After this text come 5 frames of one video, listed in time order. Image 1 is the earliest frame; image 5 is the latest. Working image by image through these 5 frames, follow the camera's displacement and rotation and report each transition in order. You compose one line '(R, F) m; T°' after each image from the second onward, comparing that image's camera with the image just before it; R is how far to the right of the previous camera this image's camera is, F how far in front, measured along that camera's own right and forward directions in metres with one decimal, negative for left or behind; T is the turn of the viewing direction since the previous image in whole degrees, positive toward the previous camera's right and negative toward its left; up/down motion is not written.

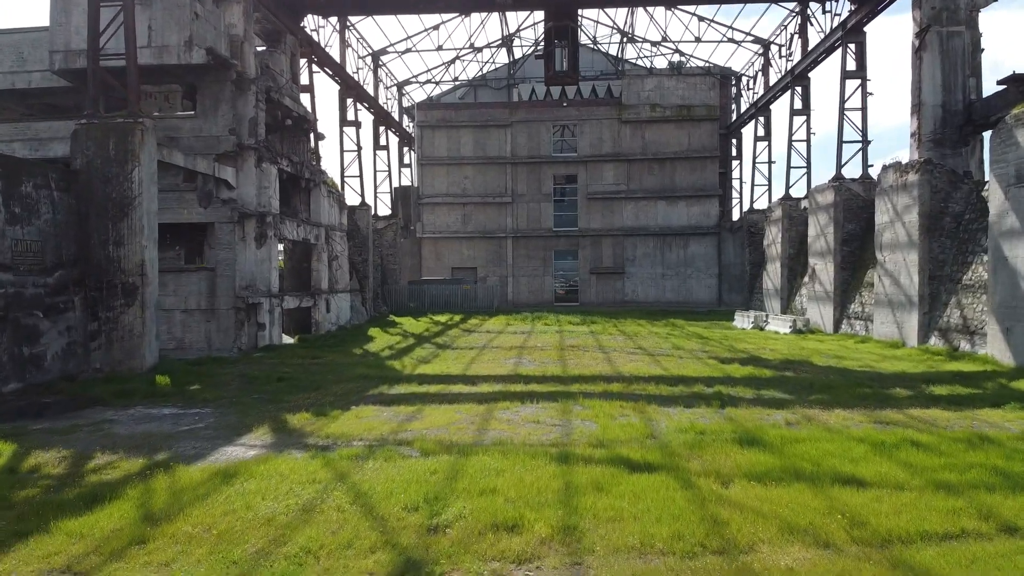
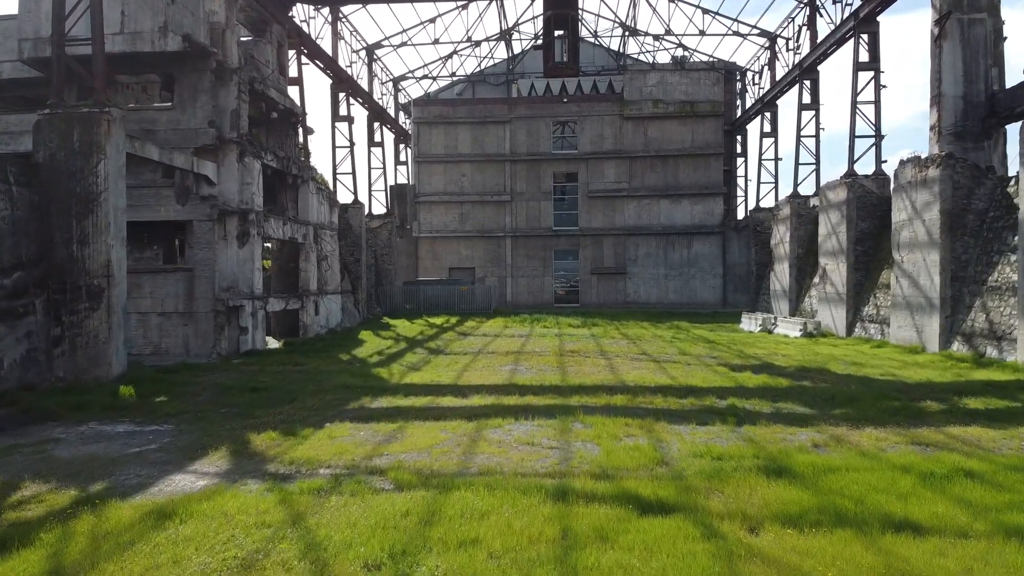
(+0.1, +0.9) m; 0°
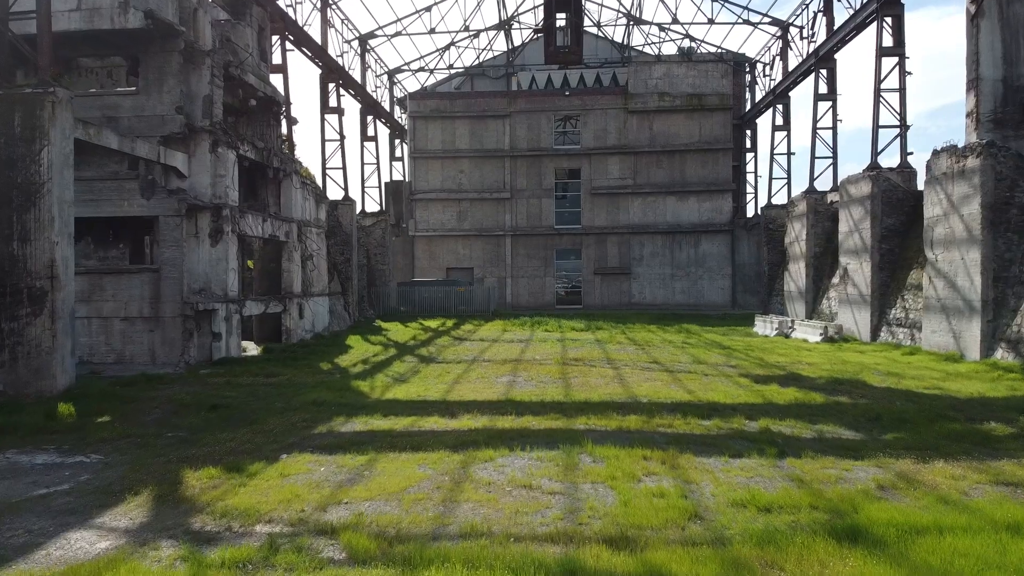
(+0.1, +1.4) m; 0°
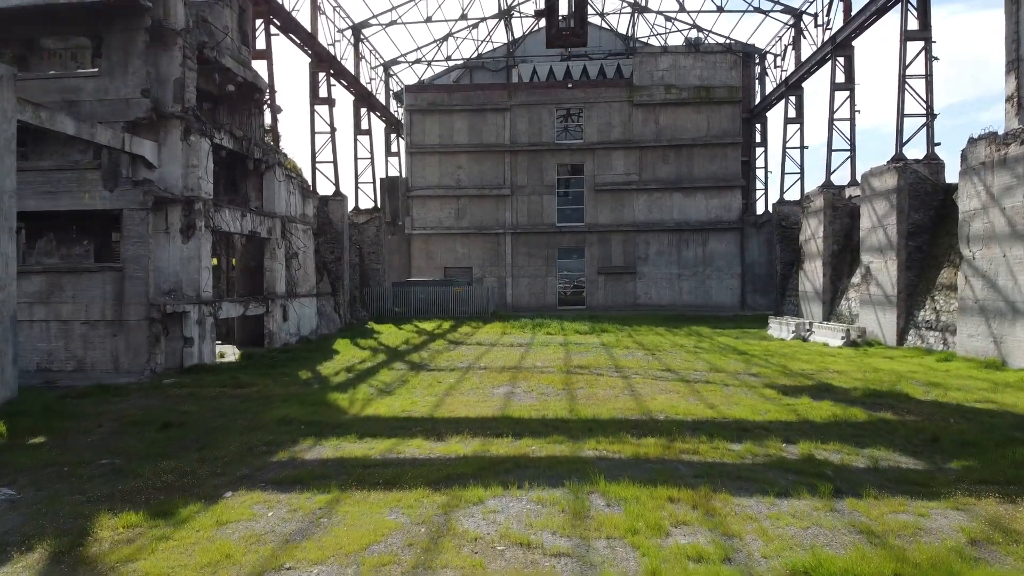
(+0.1, +1.2) m; 0°
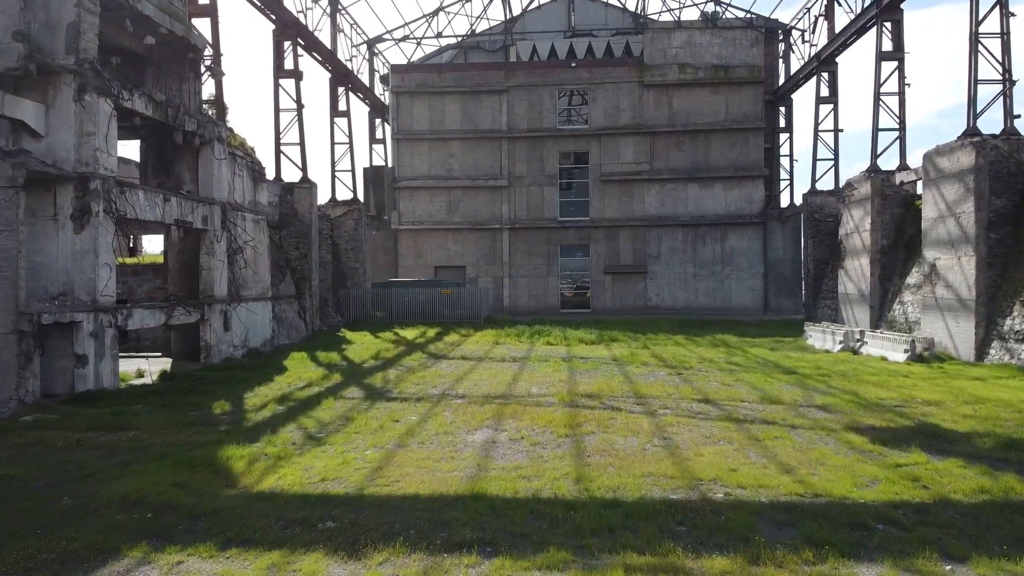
(+0.3, +3.0) m; 0°
